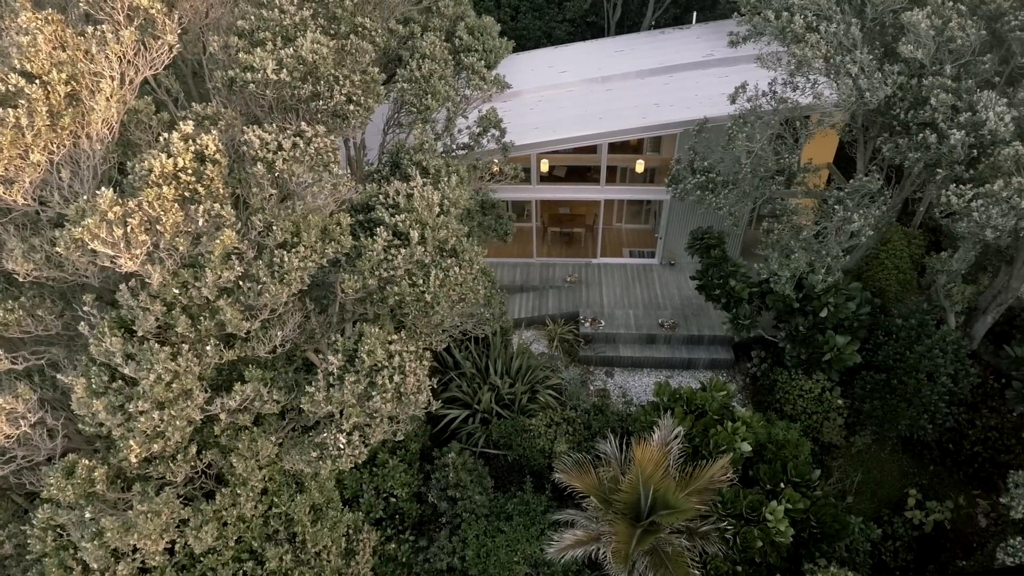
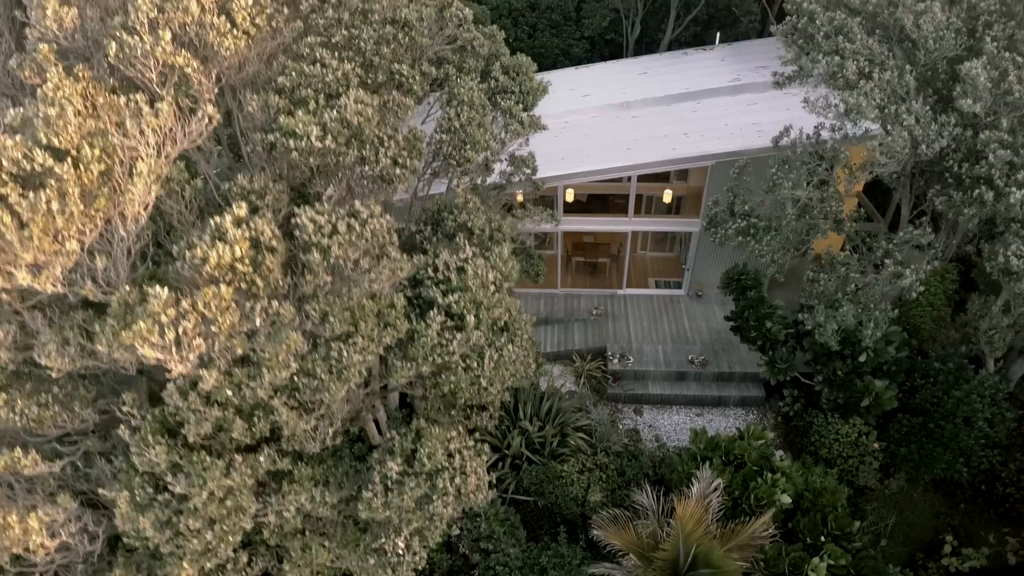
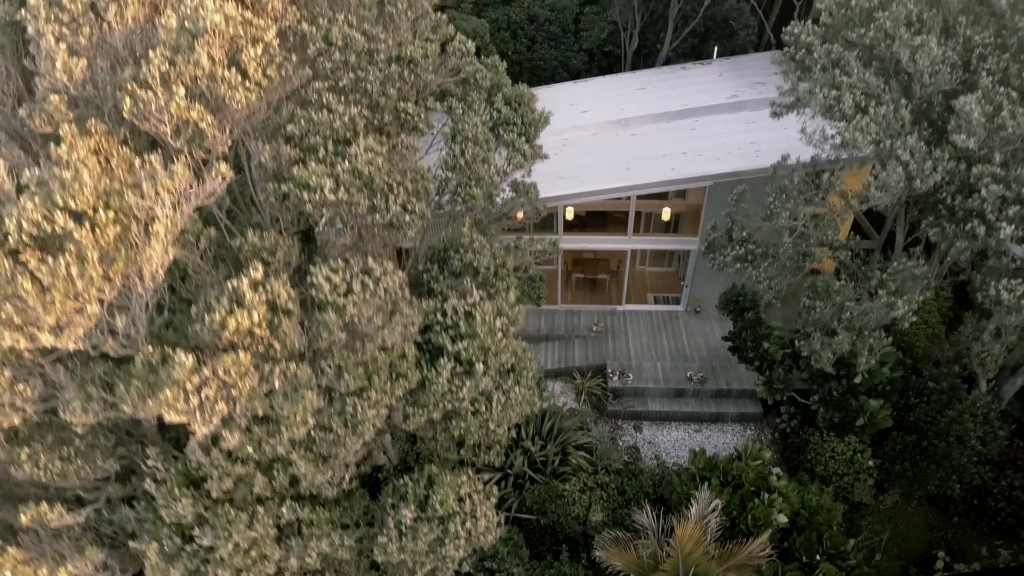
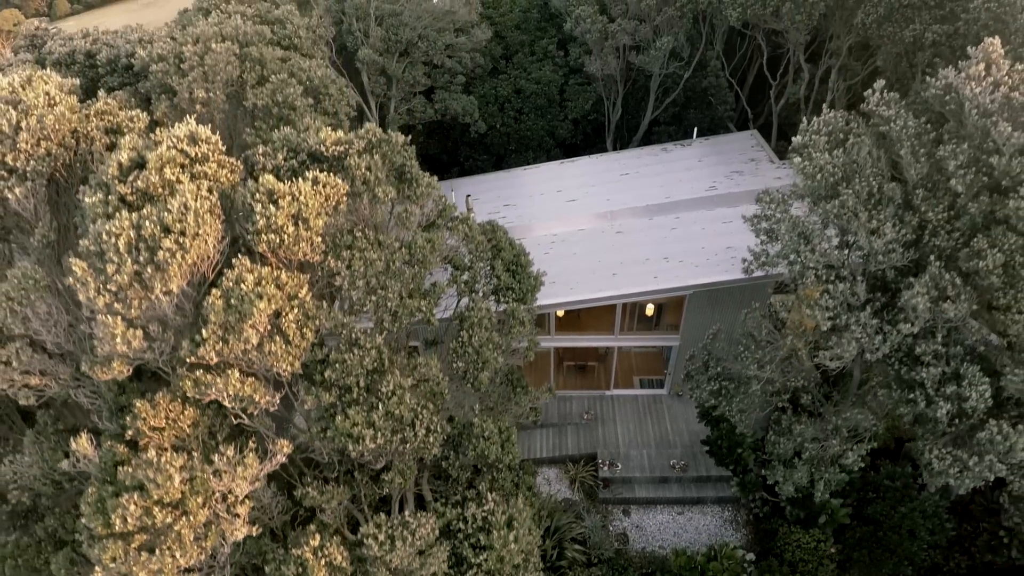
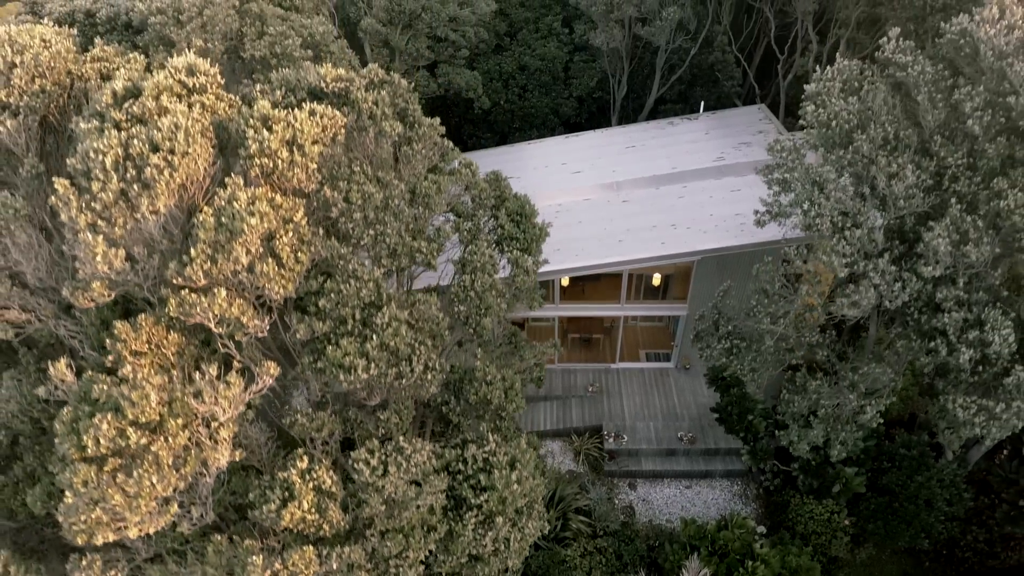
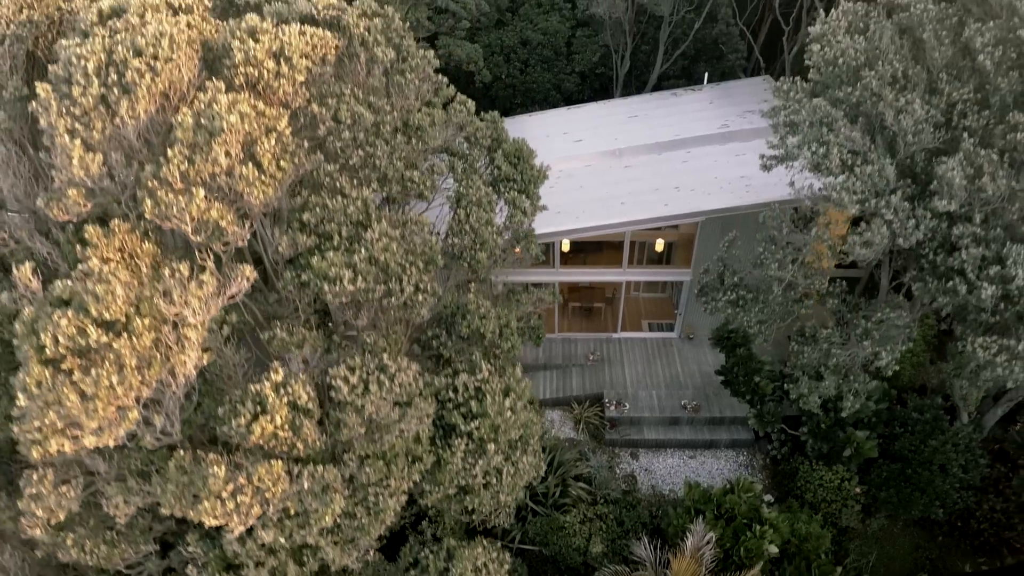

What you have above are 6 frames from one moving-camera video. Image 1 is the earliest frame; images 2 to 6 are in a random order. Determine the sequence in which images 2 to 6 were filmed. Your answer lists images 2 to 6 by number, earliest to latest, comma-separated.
2, 3, 6, 5, 4
